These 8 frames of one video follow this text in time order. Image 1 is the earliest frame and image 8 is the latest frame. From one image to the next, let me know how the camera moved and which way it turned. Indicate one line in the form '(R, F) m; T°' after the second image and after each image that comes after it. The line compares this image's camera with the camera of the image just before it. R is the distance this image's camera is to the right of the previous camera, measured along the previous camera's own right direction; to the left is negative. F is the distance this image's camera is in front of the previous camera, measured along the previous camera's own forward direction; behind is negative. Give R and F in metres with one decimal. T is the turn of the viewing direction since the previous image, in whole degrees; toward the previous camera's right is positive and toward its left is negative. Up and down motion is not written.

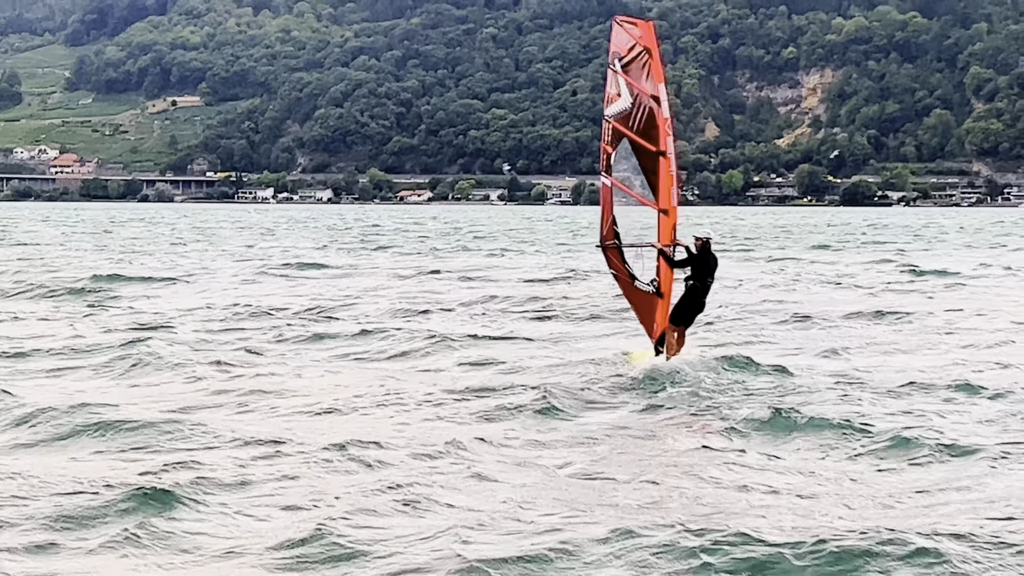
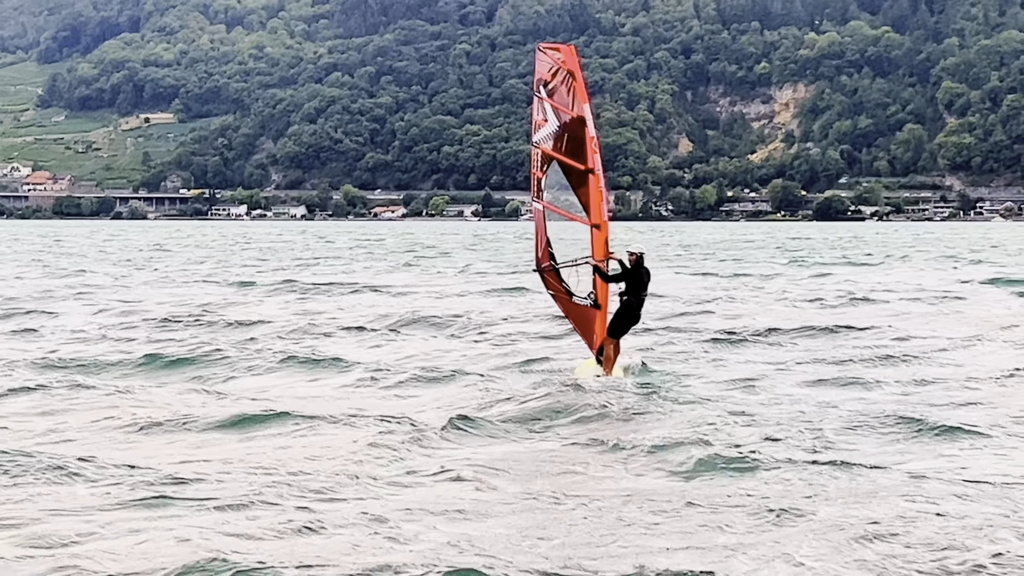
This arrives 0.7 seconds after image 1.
(+1.0, 0.0) m; 0°
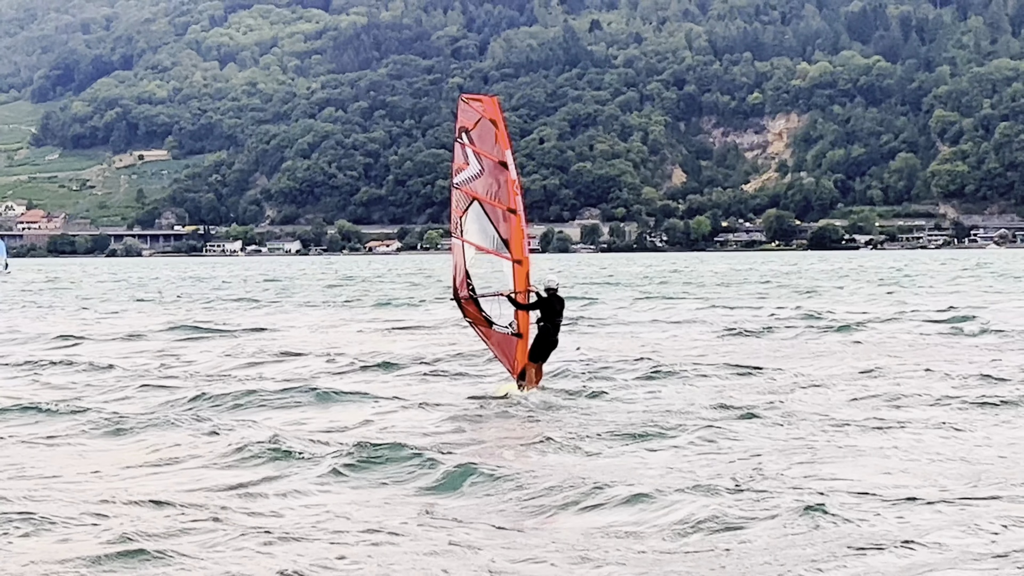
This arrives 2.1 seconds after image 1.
(0.0, 0.0) m; 0°
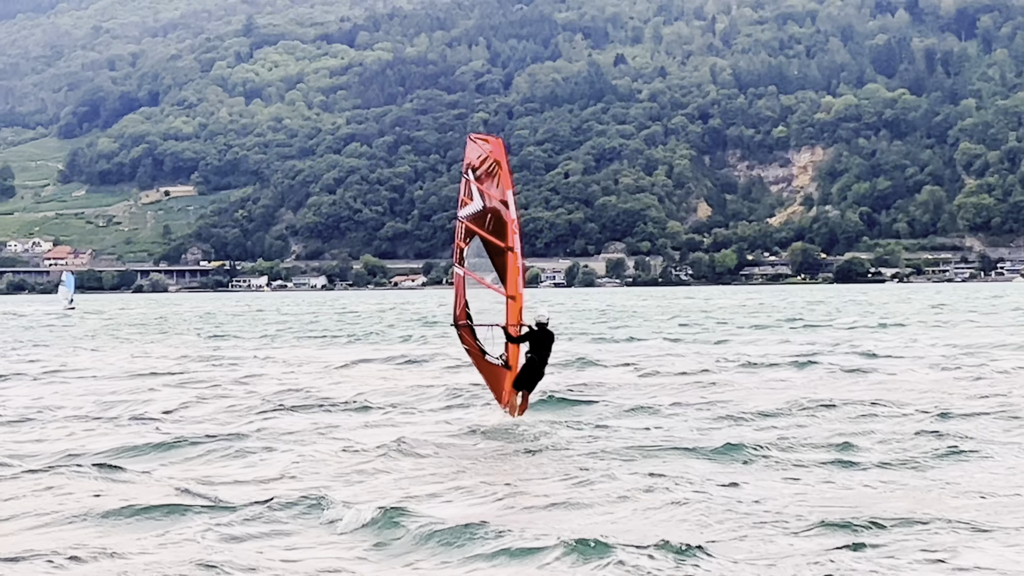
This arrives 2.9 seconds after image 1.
(-0.5, 0.0) m; 0°
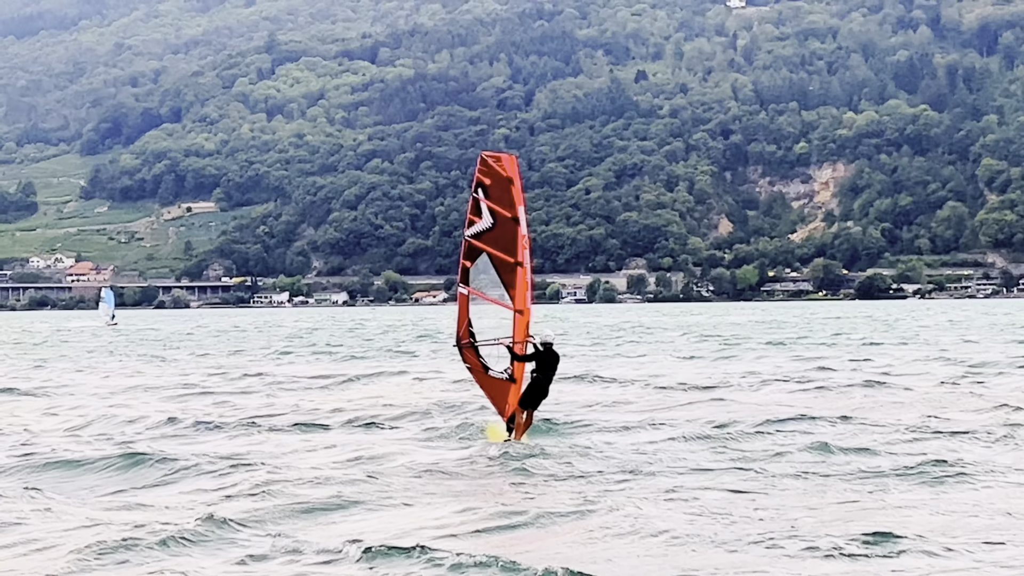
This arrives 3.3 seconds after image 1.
(-0.5, 0.0) m; 0°
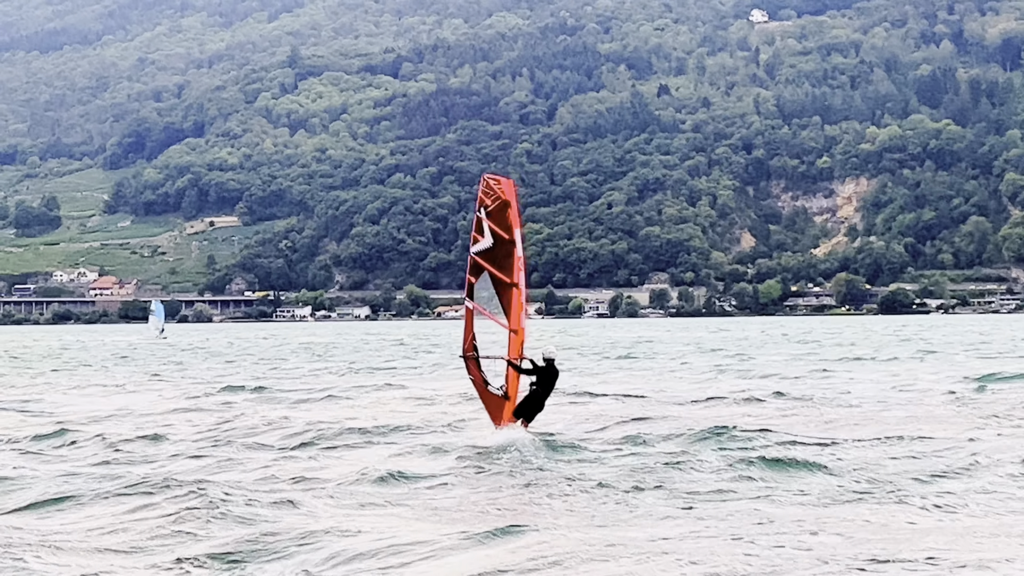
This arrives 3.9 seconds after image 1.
(-0.5, 0.0) m; 0°
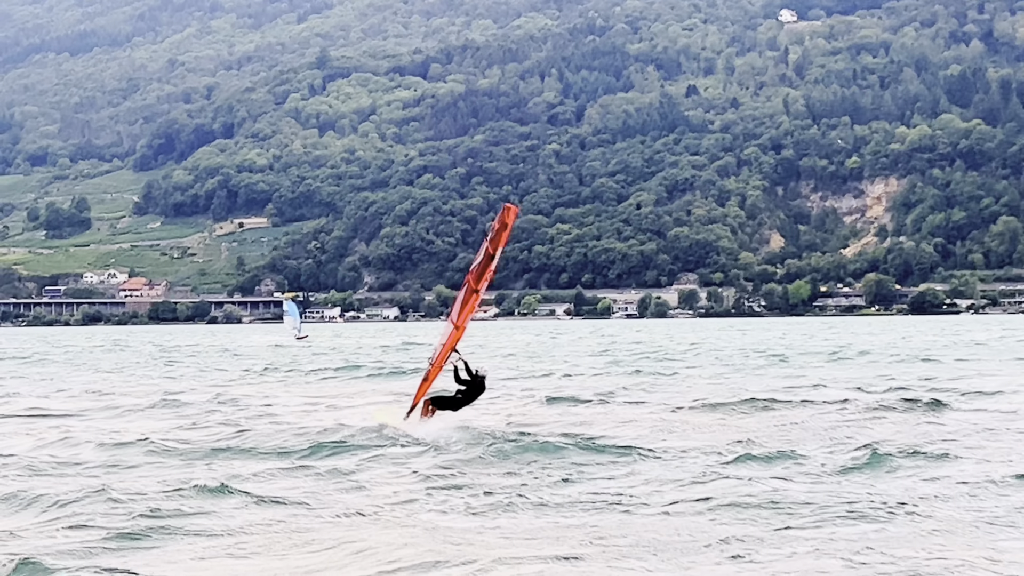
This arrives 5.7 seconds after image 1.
(-0.5, 0.0) m; -1°
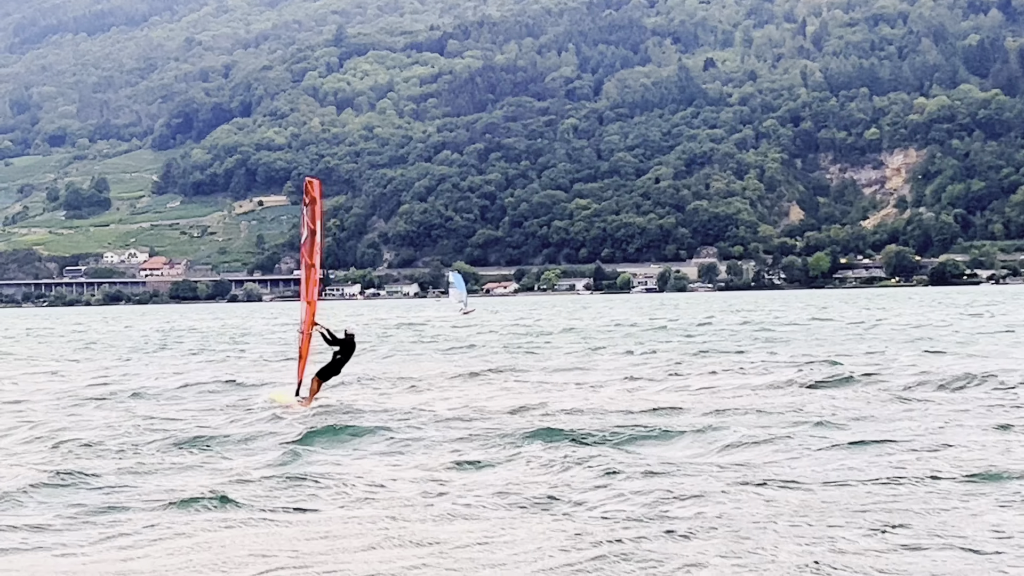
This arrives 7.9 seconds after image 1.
(-0.2, -0.1) m; -1°
